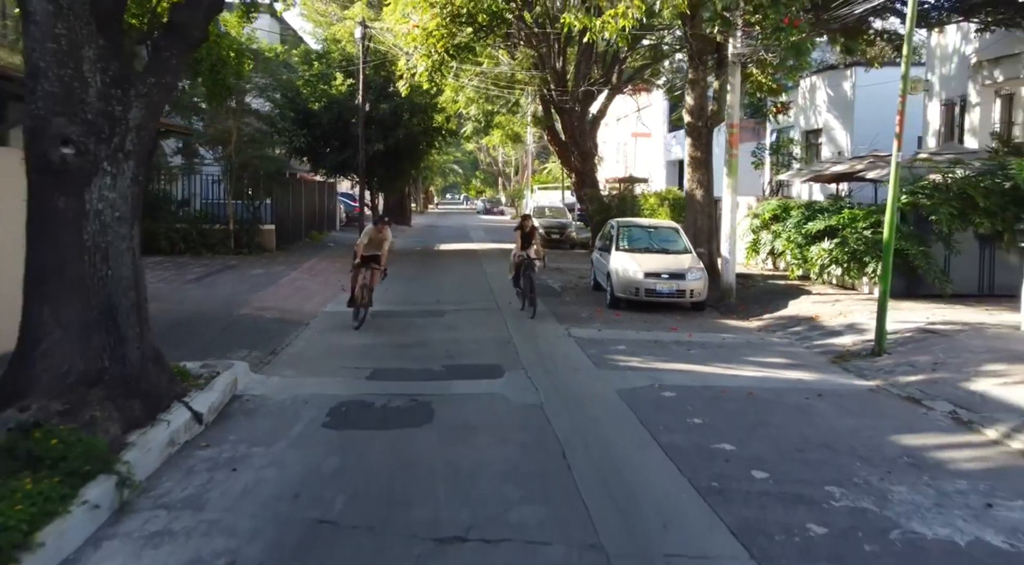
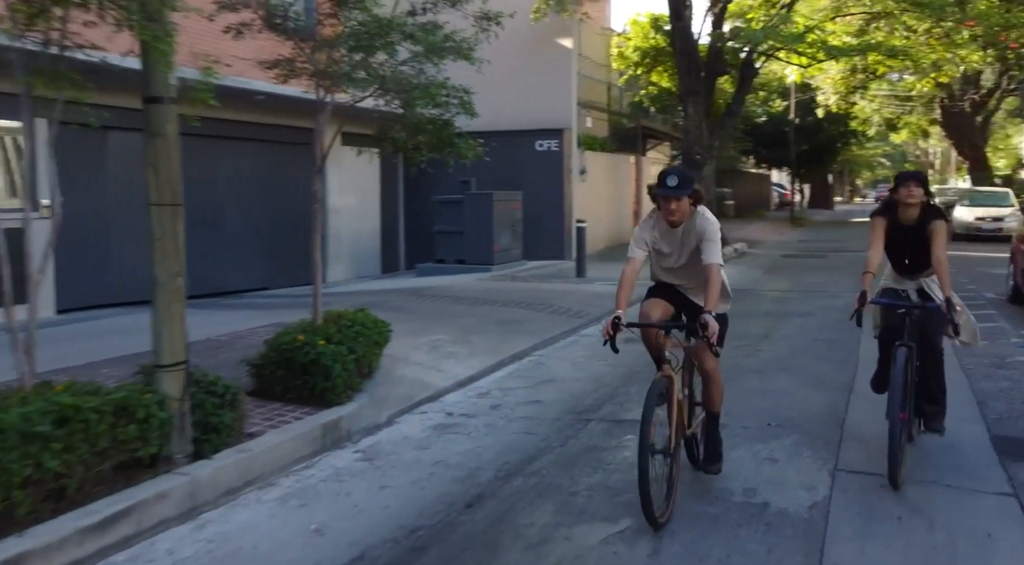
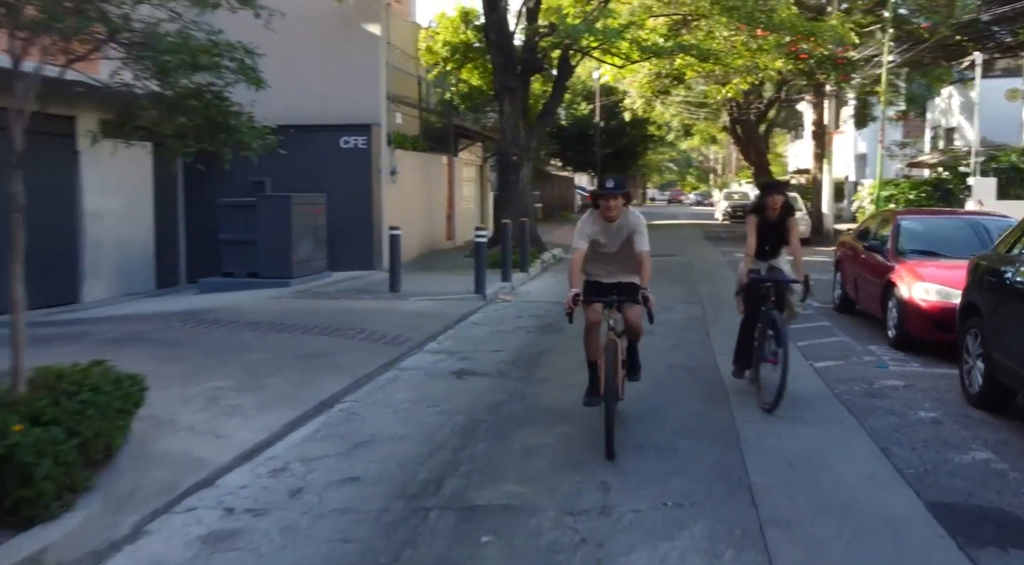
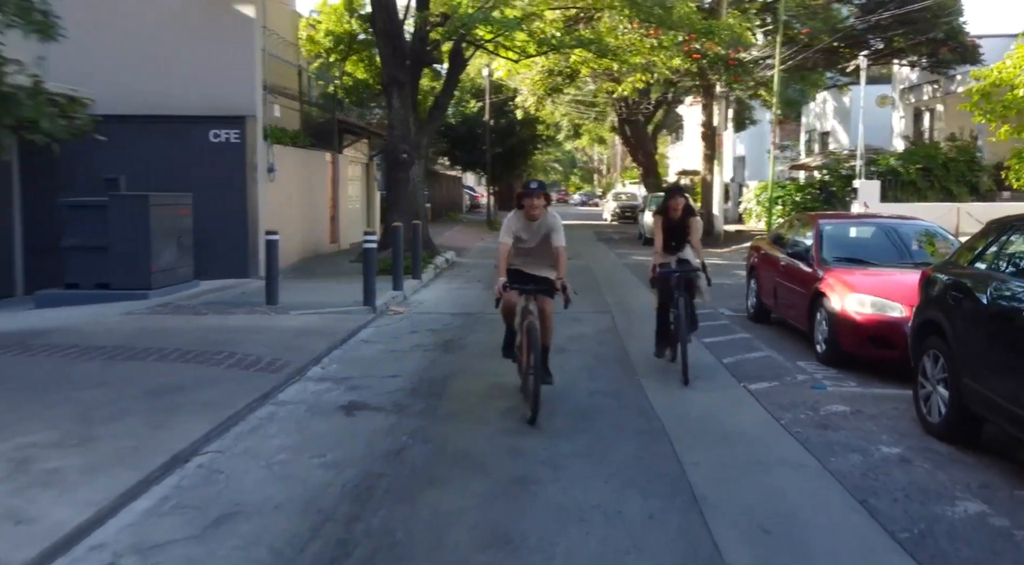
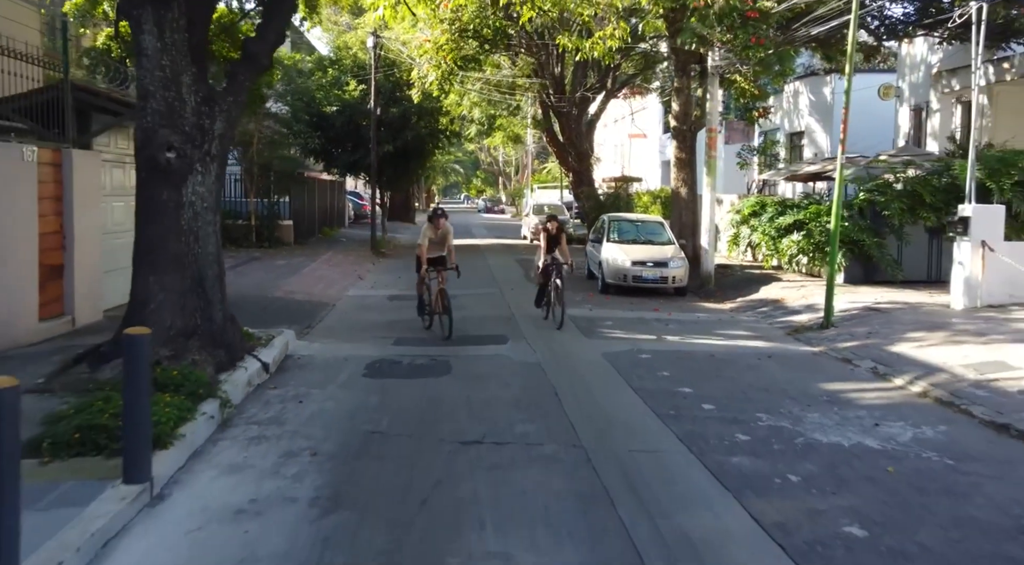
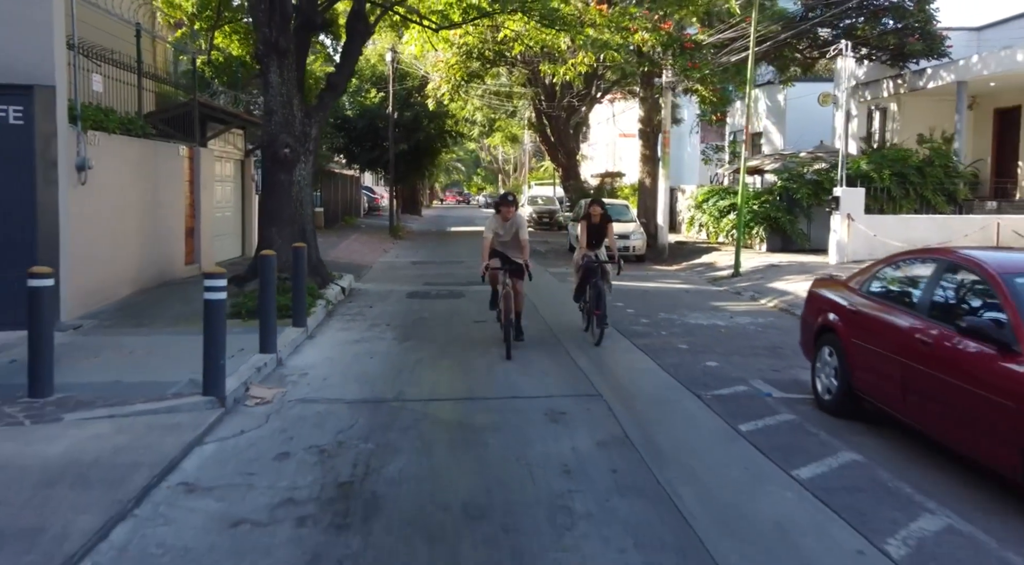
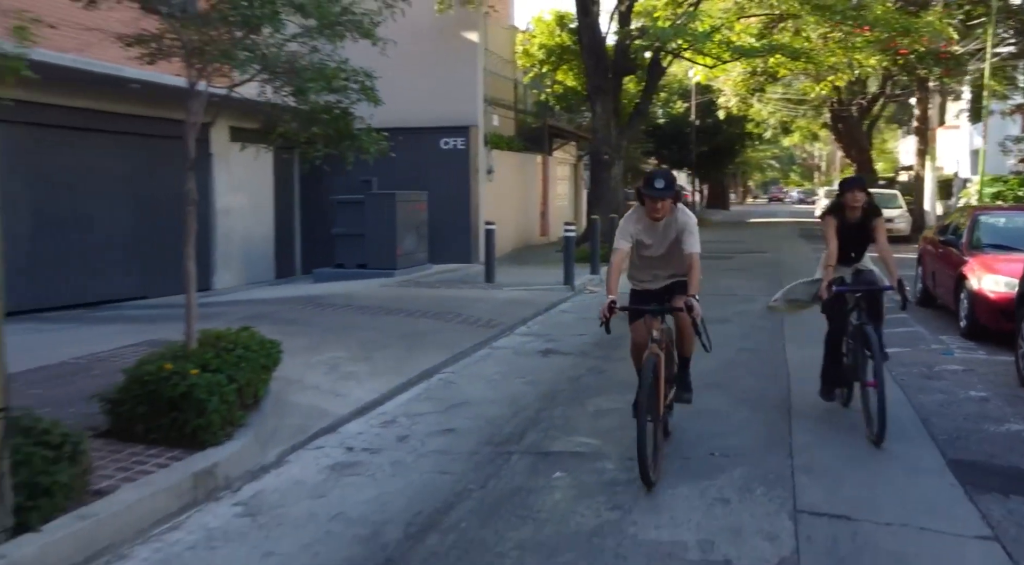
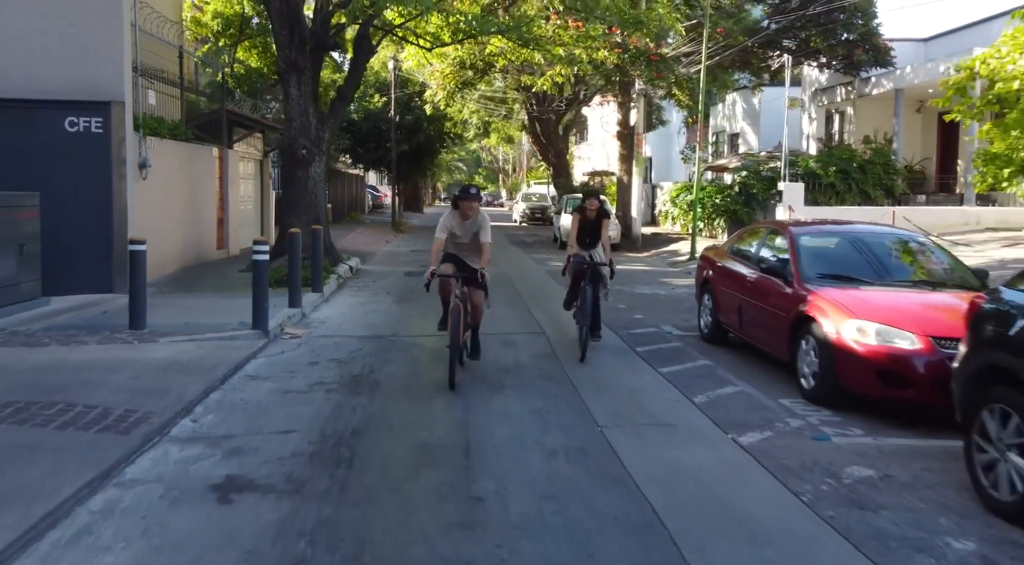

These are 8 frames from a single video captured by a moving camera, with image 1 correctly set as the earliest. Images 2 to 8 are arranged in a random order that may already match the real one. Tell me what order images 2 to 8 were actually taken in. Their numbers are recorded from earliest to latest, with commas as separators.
5, 6, 8, 4, 3, 7, 2
